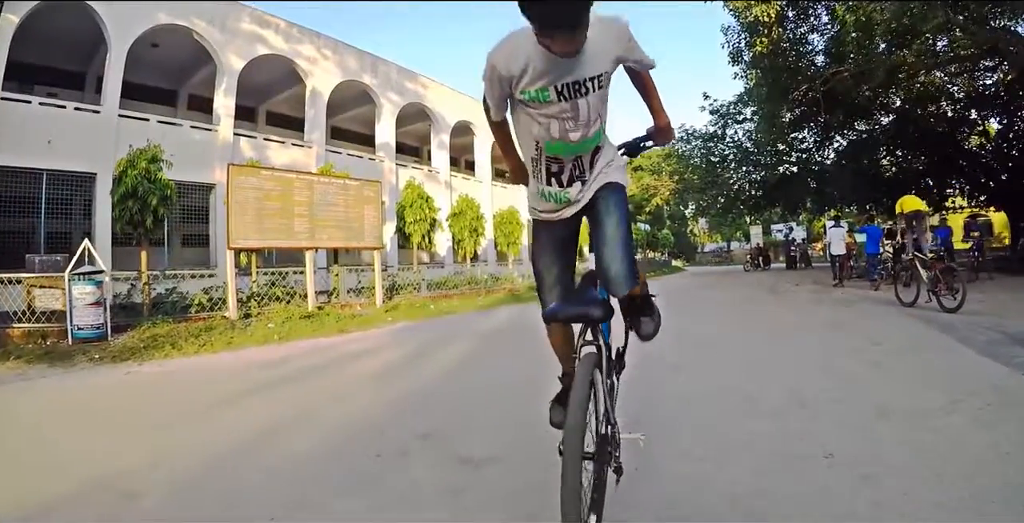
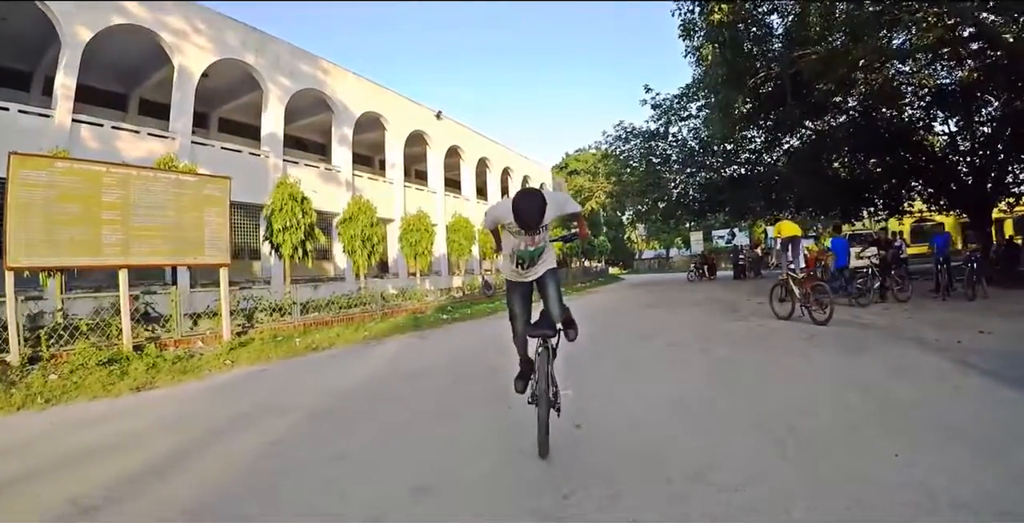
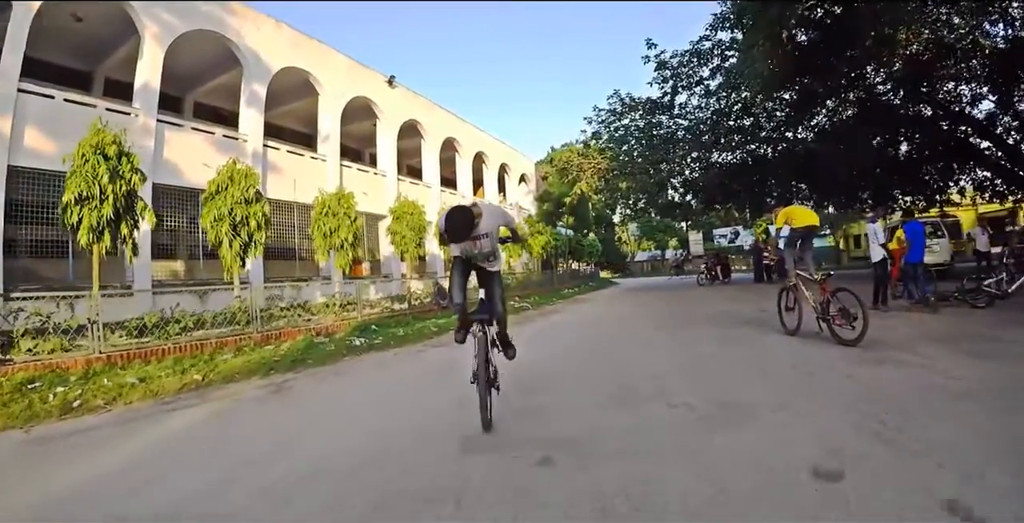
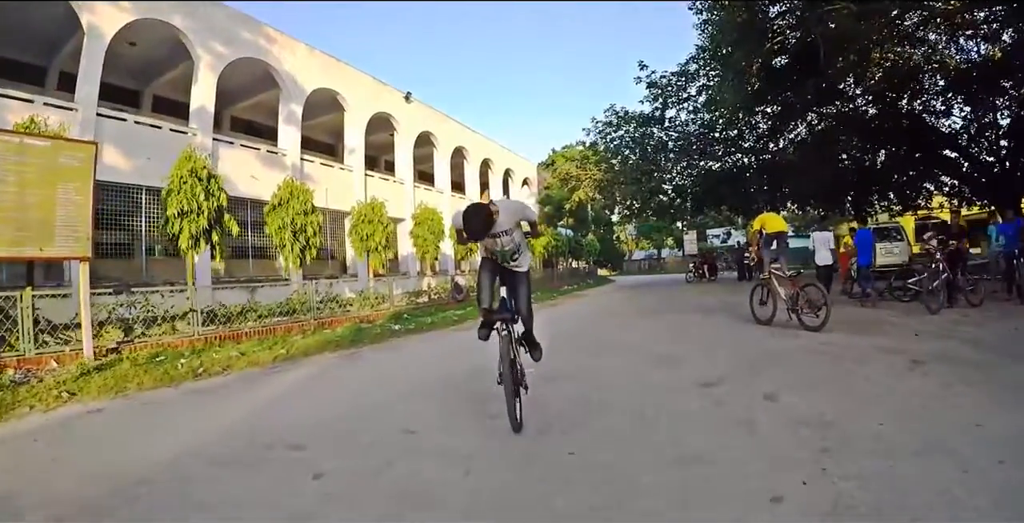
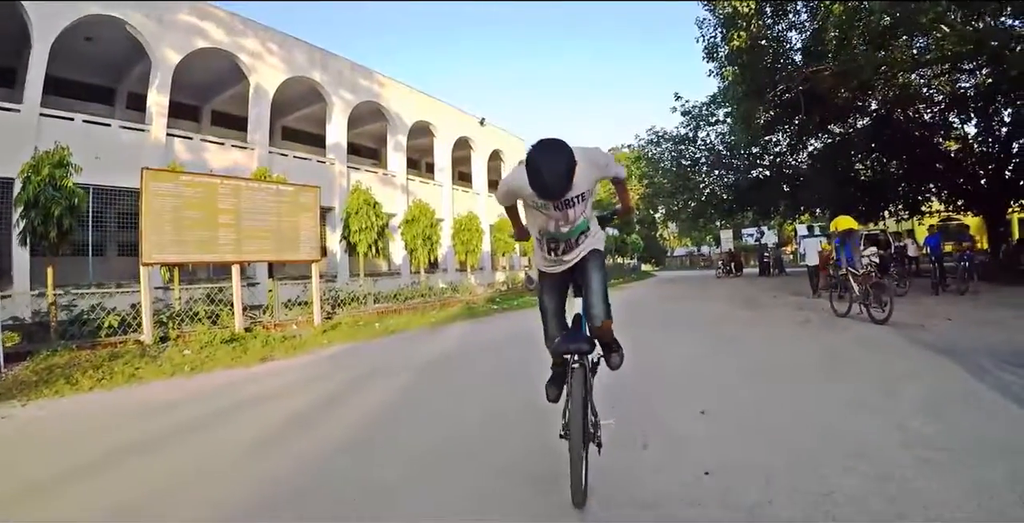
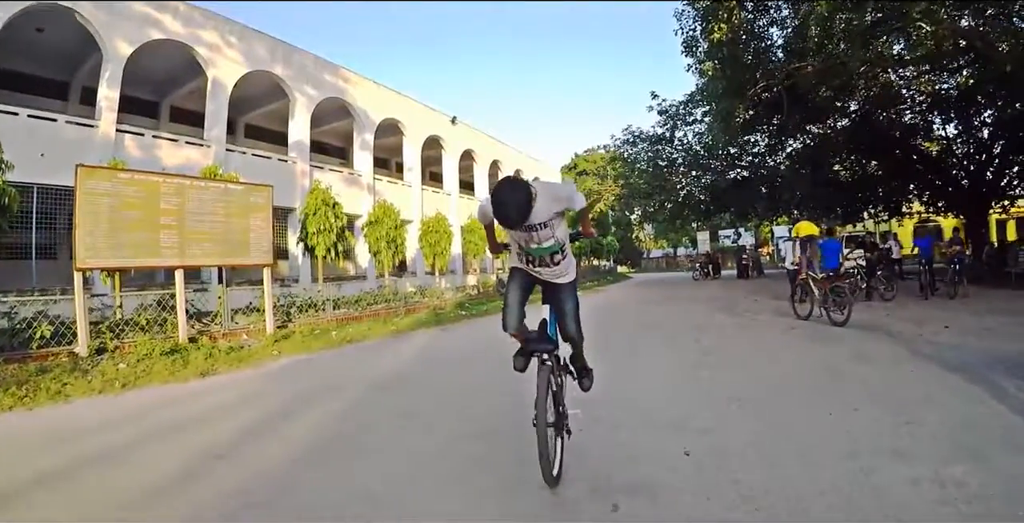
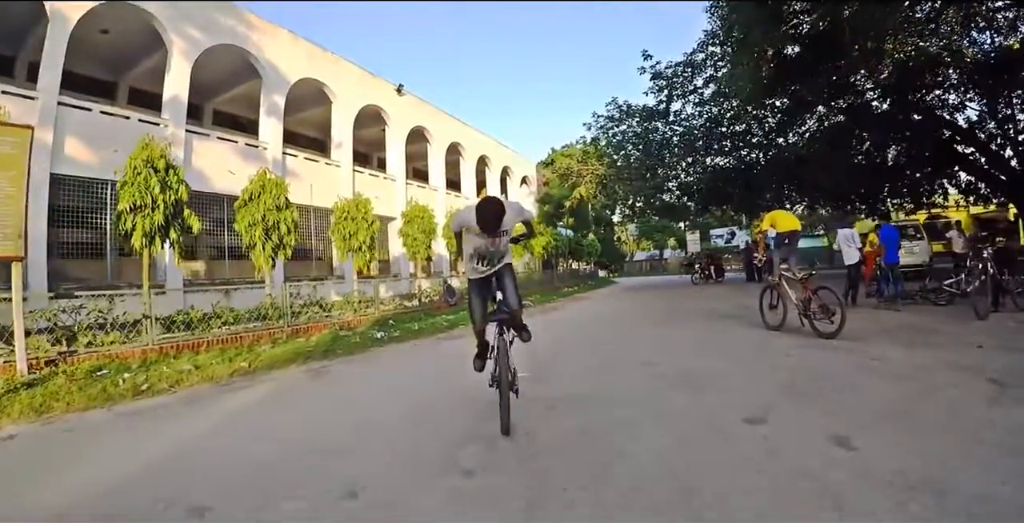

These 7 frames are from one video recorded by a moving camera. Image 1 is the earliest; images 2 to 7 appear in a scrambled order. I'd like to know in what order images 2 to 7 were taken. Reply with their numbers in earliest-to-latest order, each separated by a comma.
5, 6, 2, 4, 7, 3
